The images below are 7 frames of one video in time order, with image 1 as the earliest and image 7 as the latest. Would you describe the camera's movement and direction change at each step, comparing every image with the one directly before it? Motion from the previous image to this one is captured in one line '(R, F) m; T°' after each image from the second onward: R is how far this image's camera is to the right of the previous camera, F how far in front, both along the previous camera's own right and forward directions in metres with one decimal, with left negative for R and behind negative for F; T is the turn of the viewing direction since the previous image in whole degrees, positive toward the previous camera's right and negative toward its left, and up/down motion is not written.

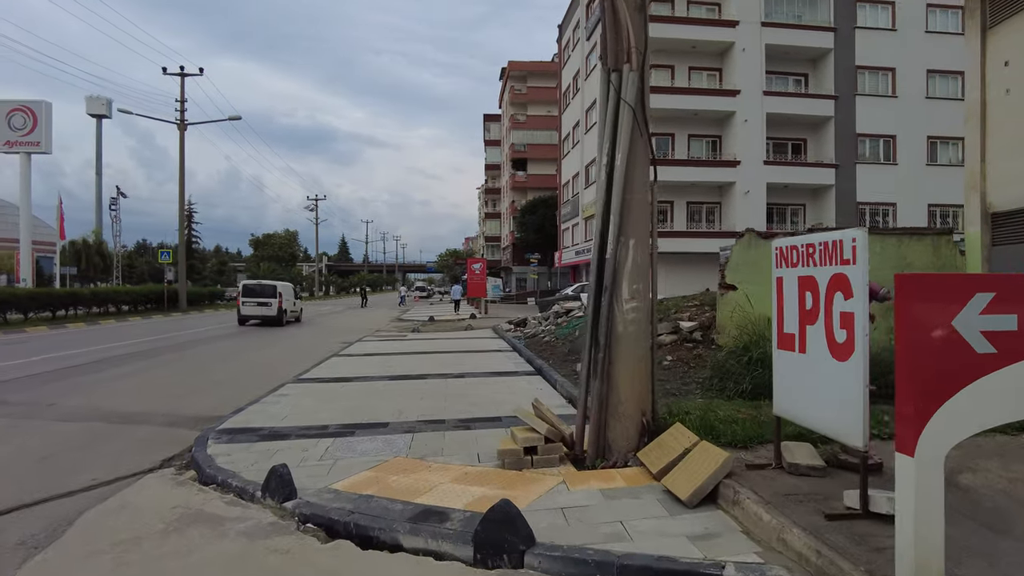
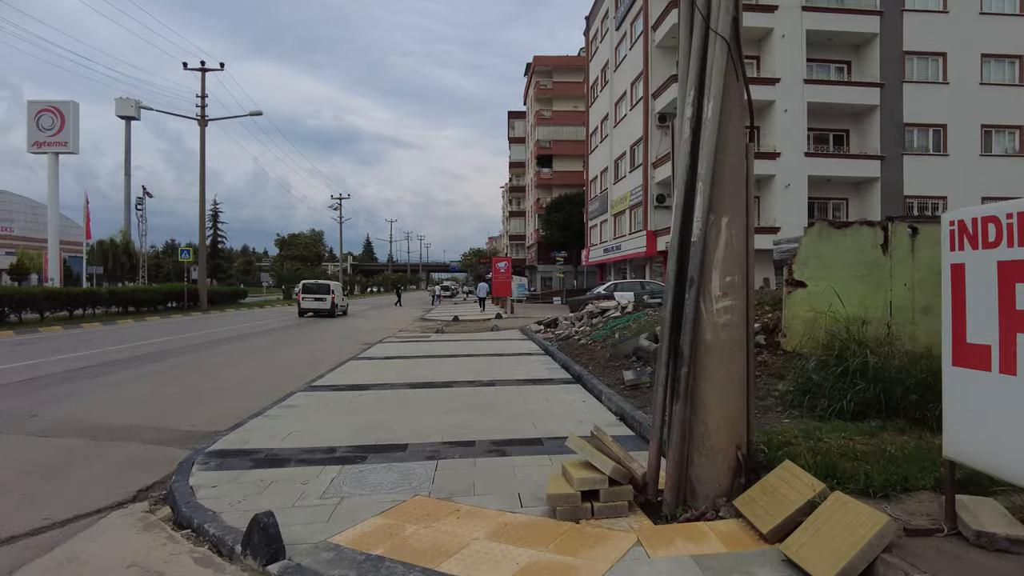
(-0.2, +1.1) m; -2°
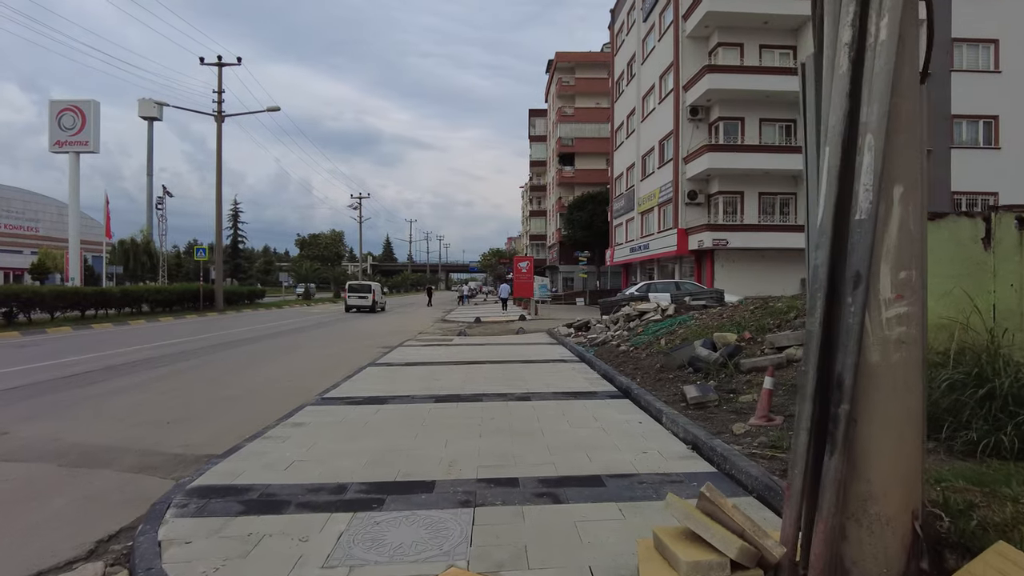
(-0.2, +1.1) m; -2°
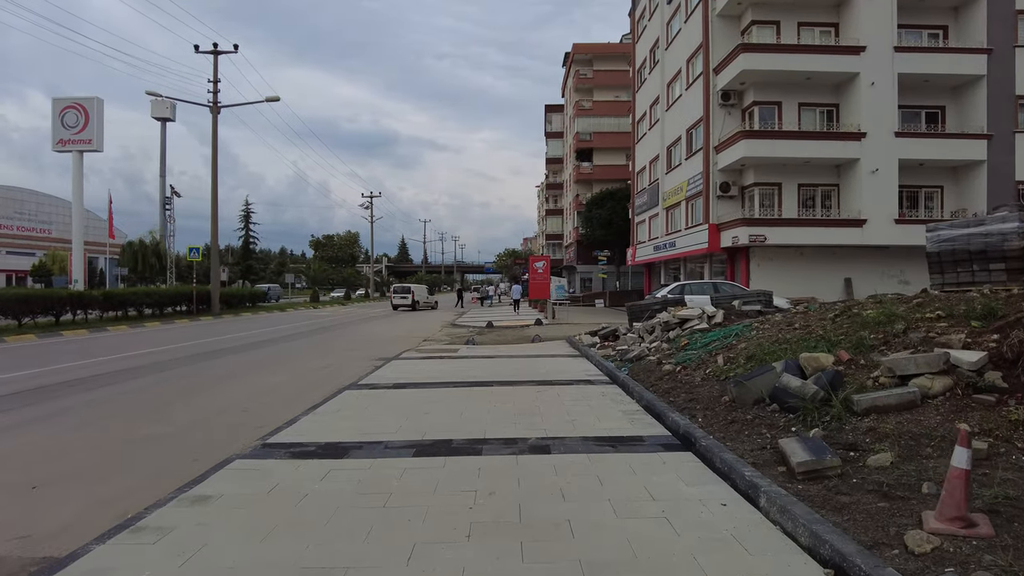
(0.0, +2.2) m; -1°
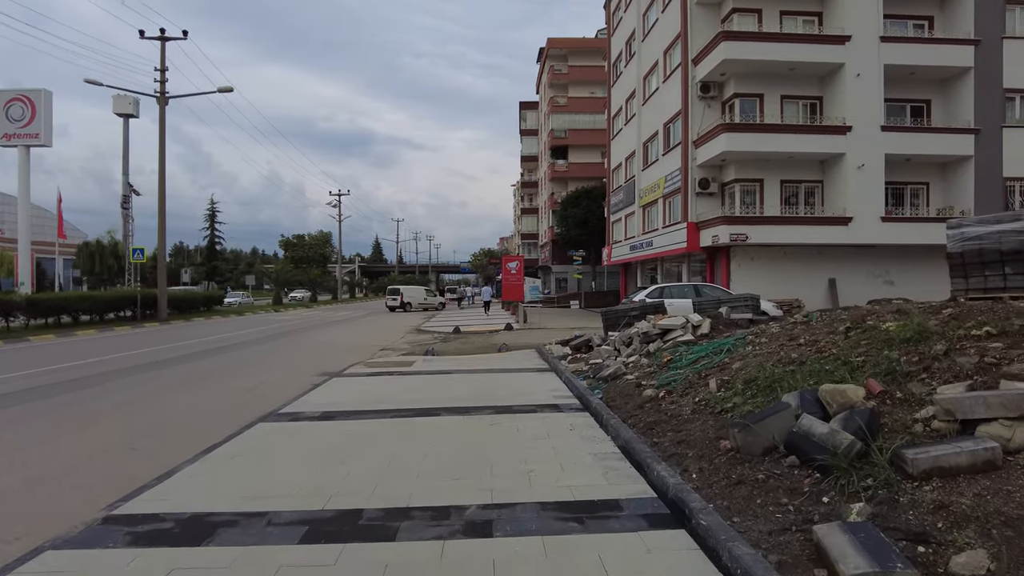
(+0.3, +1.5) m; +2°
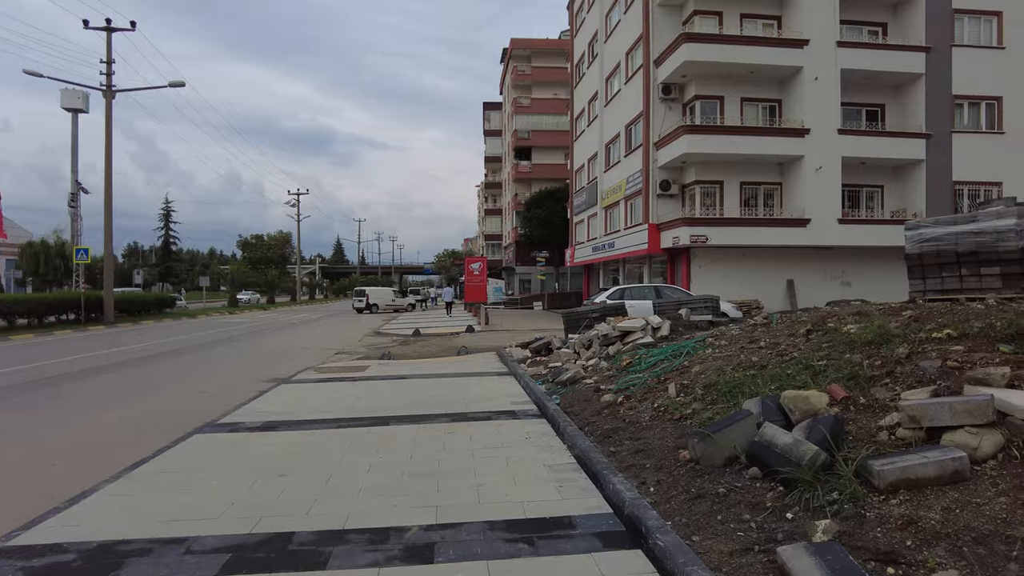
(+0.1, +0.3) m; +3°
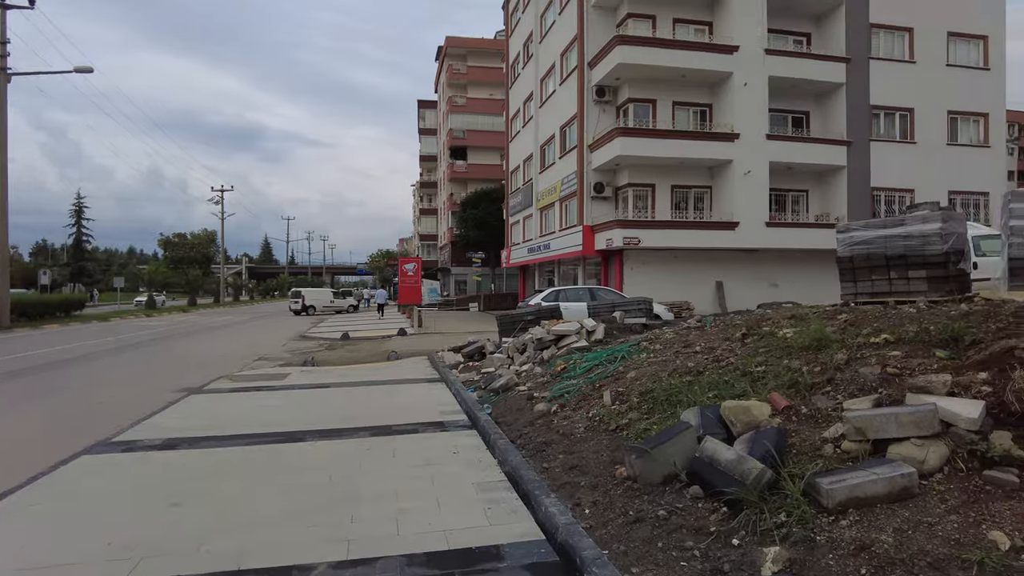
(+0.1, +0.4) m; +6°
